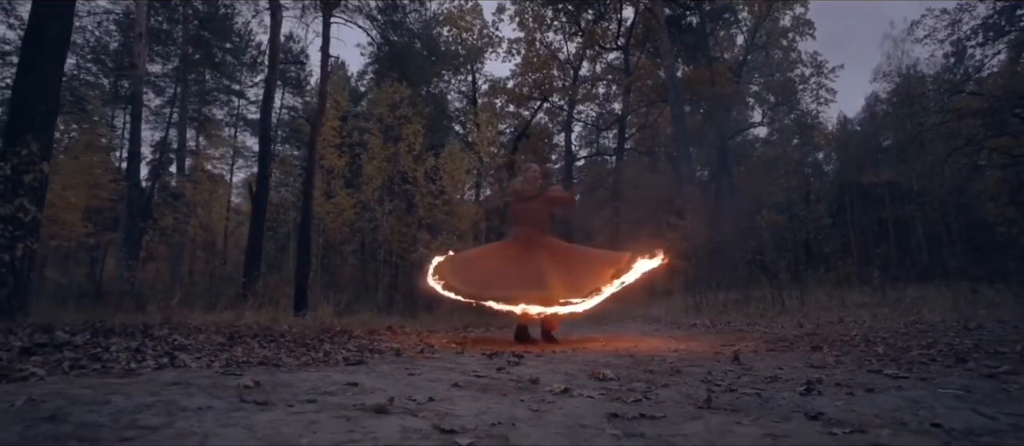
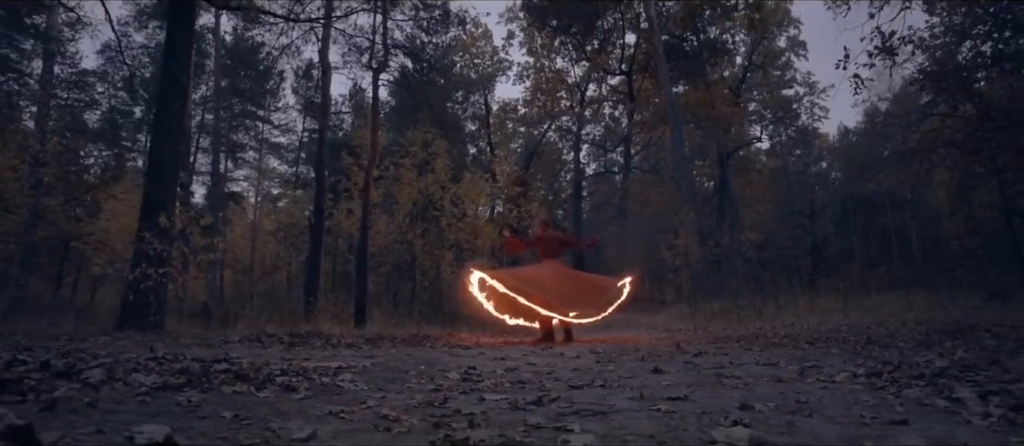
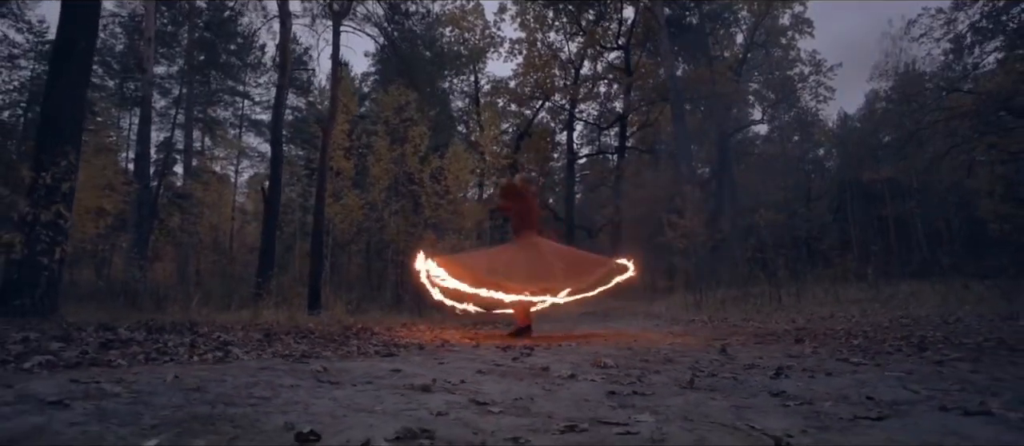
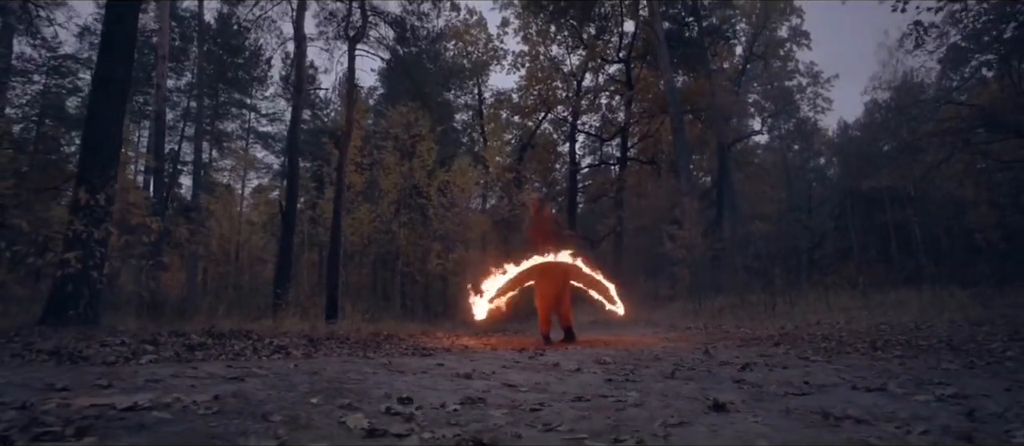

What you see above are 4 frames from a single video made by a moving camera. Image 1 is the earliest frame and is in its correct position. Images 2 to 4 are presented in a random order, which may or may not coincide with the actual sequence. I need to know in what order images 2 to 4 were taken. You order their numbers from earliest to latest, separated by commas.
3, 4, 2
